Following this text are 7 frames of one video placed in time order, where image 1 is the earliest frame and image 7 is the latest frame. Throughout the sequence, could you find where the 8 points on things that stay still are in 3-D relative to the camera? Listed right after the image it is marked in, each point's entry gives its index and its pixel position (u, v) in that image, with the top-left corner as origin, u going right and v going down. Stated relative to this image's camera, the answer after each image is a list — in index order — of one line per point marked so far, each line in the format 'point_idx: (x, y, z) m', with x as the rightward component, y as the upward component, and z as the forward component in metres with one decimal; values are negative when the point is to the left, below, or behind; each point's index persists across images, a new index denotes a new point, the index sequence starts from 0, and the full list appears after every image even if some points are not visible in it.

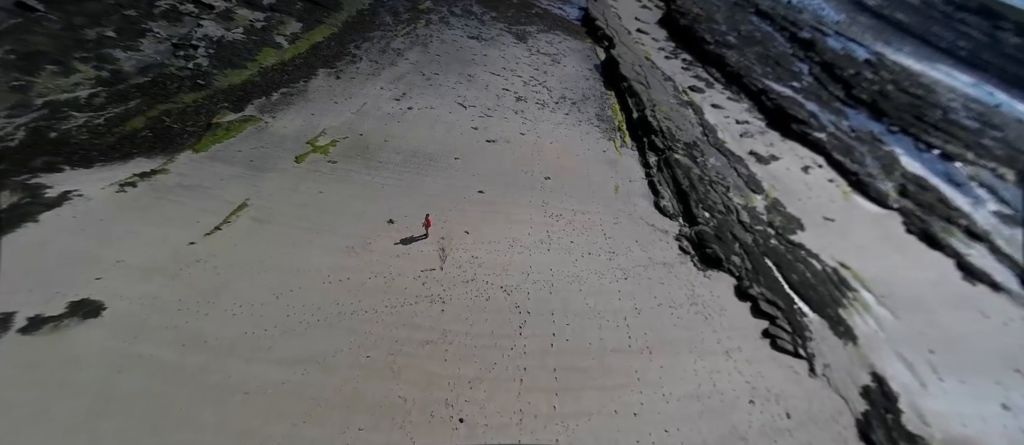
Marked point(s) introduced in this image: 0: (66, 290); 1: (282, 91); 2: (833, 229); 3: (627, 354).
0: (-10.1, -1.5, +8.1) m
1: (-10.3, +5.8, +16.2) m
2: (+15.1, -0.3, +17.0) m
3: (+3.1, -3.6, +9.8) m
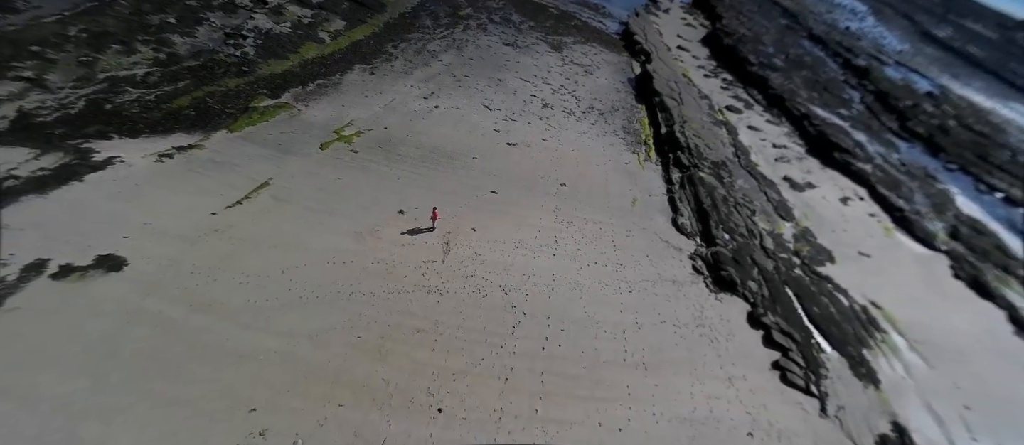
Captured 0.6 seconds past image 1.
0: (-10.2, -0.5, +8.8) m
1: (-9.2, +6.6, +17.1) m
2: (+15.5, -1.9, +15.8) m
3: (+2.8, -3.8, +9.4) m
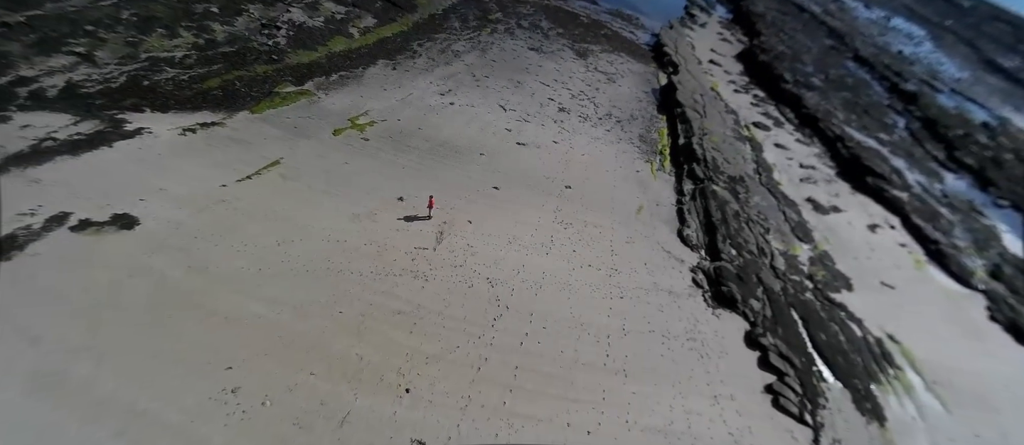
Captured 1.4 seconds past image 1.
0: (-10.5, +0.5, +9.5) m
1: (-8.4, +7.3, +17.8) m
2: (+15.4, -3.0, +14.8) m
3: (+2.2, -3.8, +9.2) m
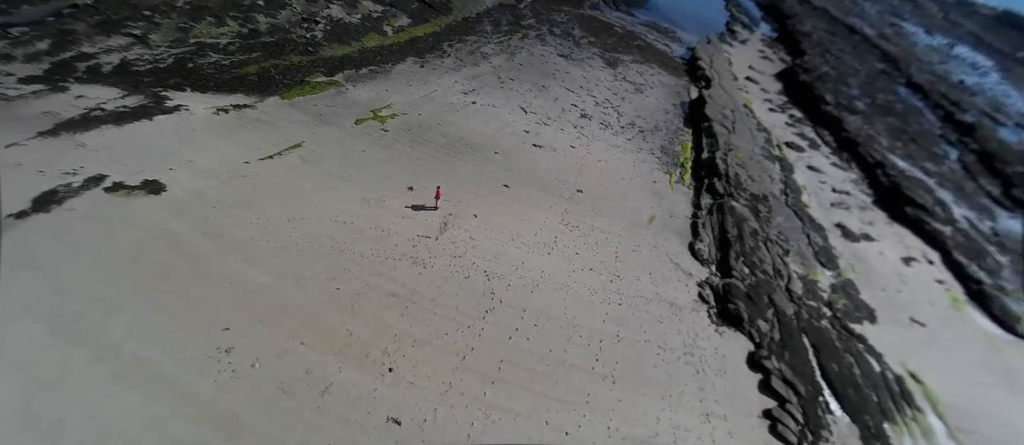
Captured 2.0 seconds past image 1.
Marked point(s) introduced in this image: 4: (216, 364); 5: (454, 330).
0: (-10.4, +1.5, +10.3) m
1: (-7.3, +7.9, +18.5) m
2: (+15.4, -4.2, +13.8) m
3: (+1.9, -3.8, +9.1) m
4: (-5.9, -2.8, +7.2) m
5: (-1.5, -2.7, +9.1) m
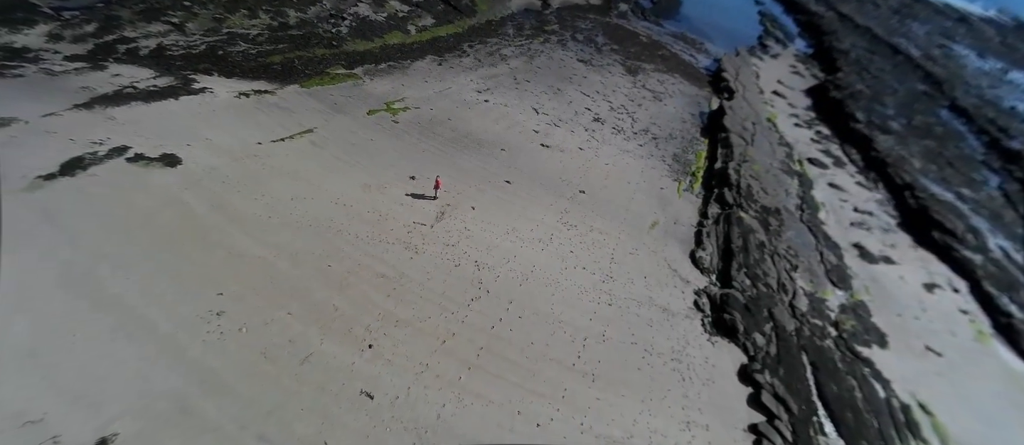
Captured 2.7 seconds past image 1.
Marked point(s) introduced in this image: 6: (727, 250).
0: (-10.5, +2.3, +11.0) m
1: (-6.5, +8.4, +19.1) m
2: (+15.1, -5.0, +13.0) m
3: (+1.3, -3.7, +9.0) m
4: (-6.4, -2.1, +7.6) m
5: (-1.9, -2.4, +9.2) m
6: (+8.5, -1.1, +14.3) m
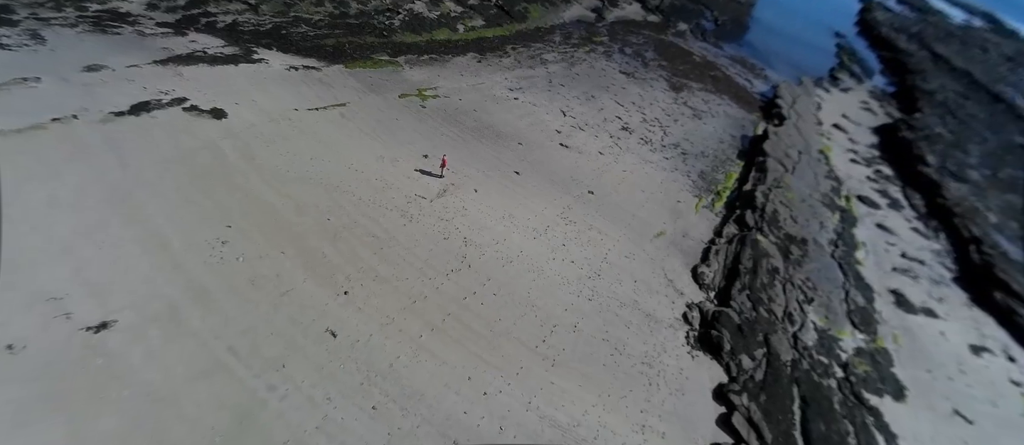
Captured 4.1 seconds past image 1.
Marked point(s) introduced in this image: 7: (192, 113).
0: (-10.2, +4.2, +12.7) m
1: (-4.6, +9.4, +20.4) m
2: (+14.2, -6.5, +11.5) m
3: (+0.4, -3.2, +9.2) m
4: (-7.2, -0.6, +8.6) m
5: (-2.6, -1.5, +9.8) m
6: (+8.4, -1.8, +13.6) m
7: (-10.4, +3.6, +11.8) m
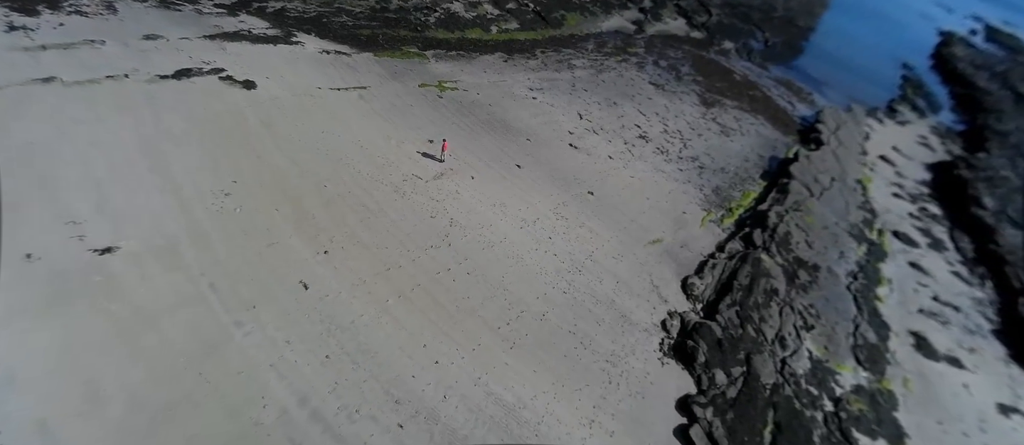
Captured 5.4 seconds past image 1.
0: (-10.0, +5.7, +13.9) m
1: (-3.1, +10.0, +21.2) m
2: (+12.9, -7.6, +10.4) m
3: (-0.6, -2.8, +9.4) m
4: (-7.9, +0.6, +9.6) m
5: (-3.3, -0.7, +10.3) m
6: (+7.9, -2.3, +13.1) m
7: (-10.3, +5.1, +13.1) m
